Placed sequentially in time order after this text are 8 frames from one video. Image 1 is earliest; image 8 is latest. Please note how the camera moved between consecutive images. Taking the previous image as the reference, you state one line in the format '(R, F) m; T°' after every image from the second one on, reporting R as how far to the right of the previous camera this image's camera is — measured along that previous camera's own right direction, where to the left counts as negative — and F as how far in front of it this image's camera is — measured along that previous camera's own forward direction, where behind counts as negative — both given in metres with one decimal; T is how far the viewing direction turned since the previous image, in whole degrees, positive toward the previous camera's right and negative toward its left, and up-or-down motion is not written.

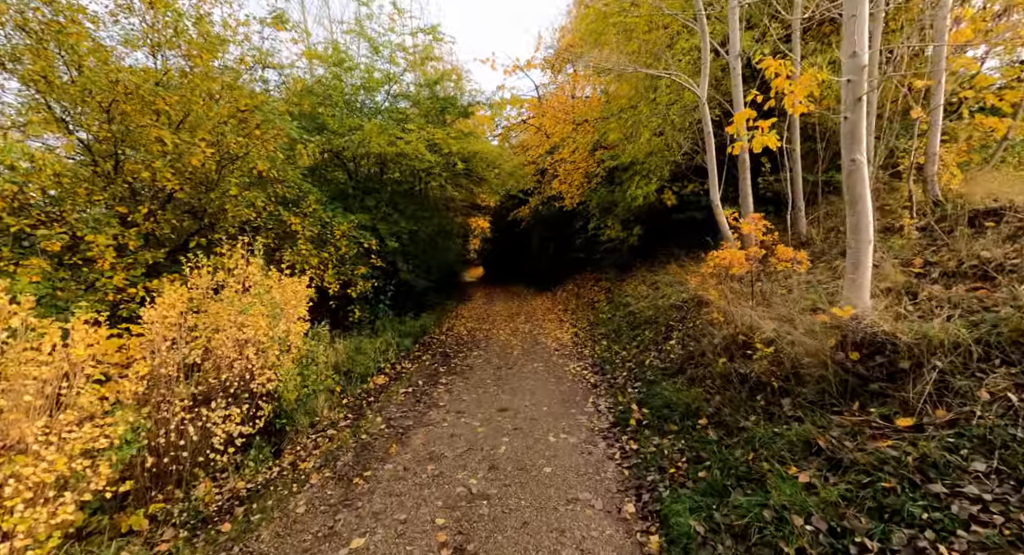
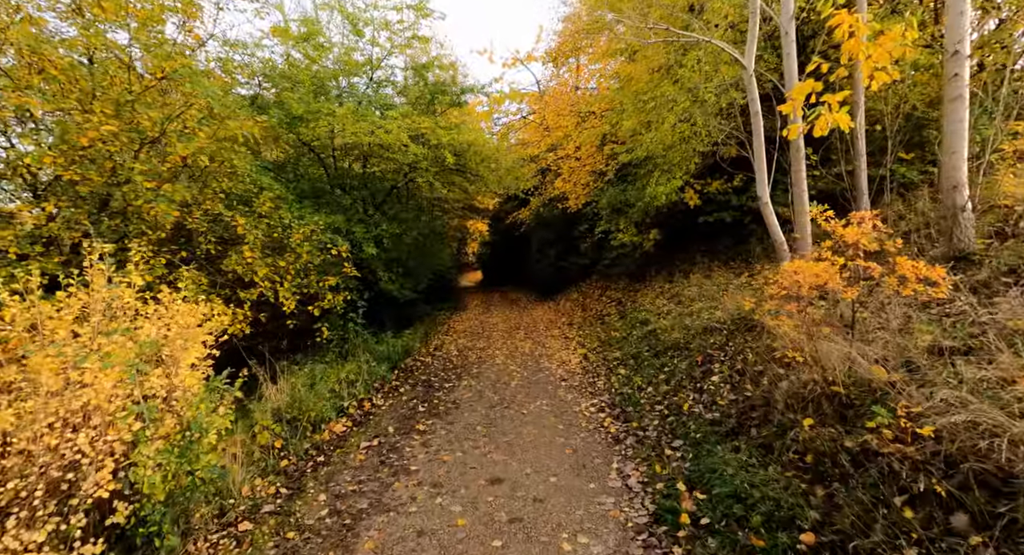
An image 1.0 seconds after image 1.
(0.0, +1.8) m; 0°
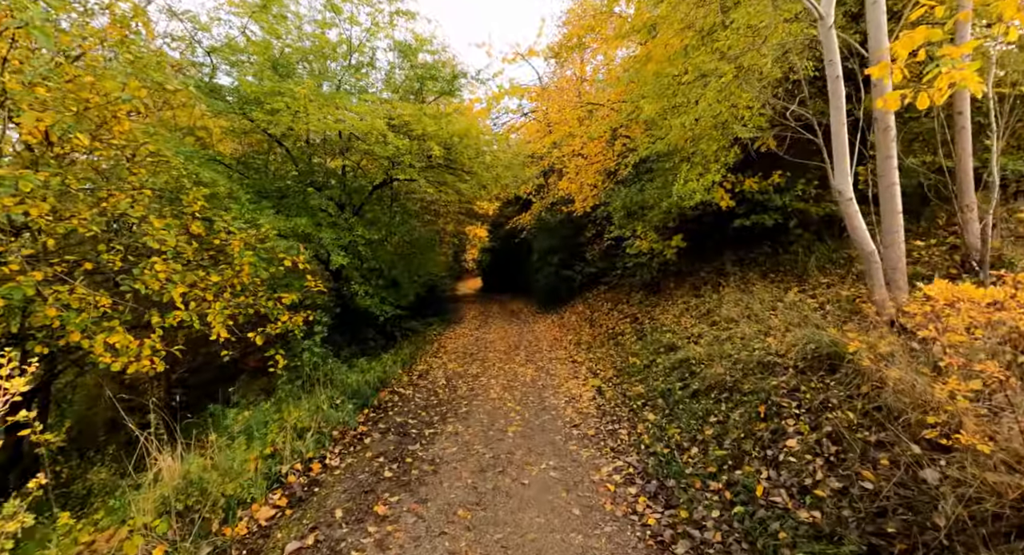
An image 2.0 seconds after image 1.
(0.0, +1.8) m; 0°
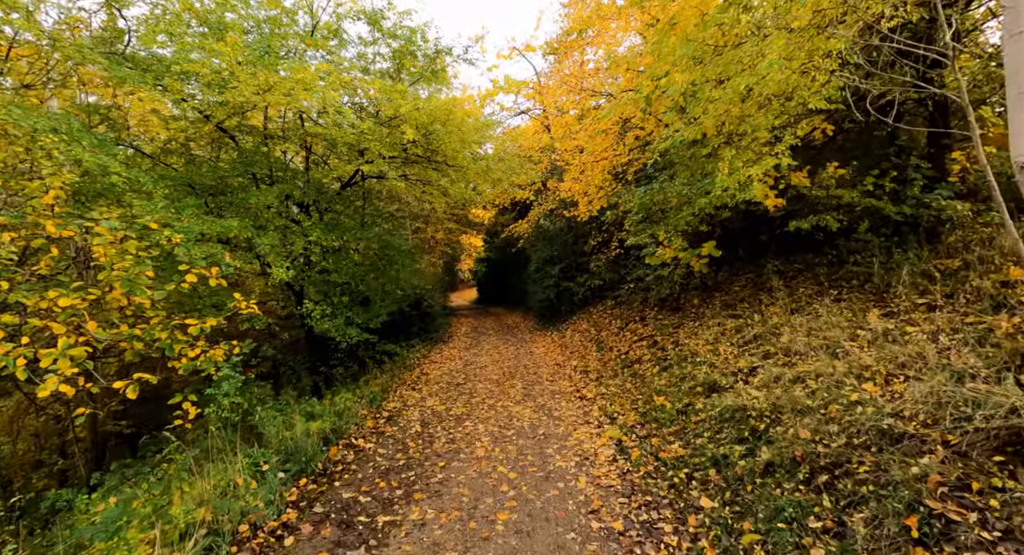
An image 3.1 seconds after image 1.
(+0.1, +2.0) m; 0°
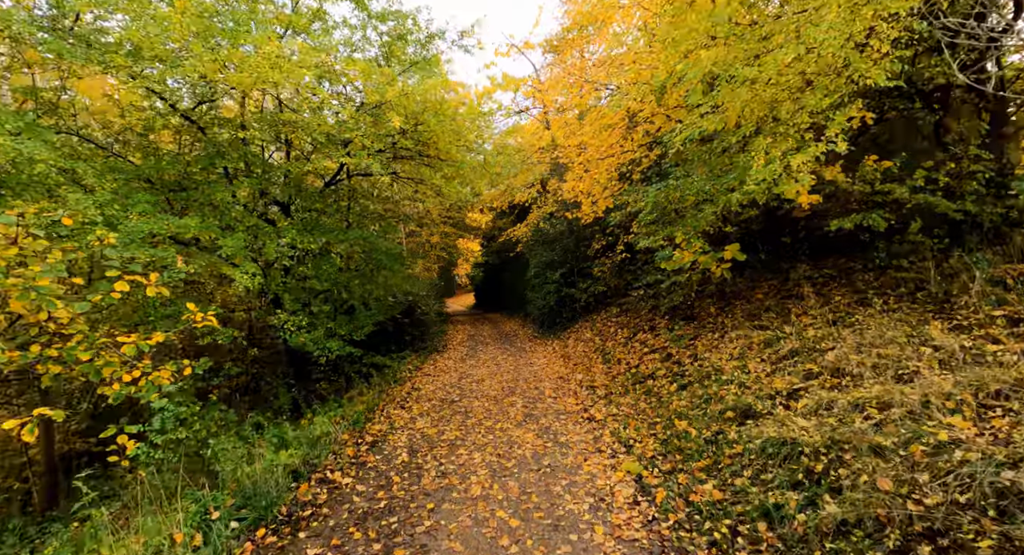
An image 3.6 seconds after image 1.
(0.0, +0.9) m; 0°
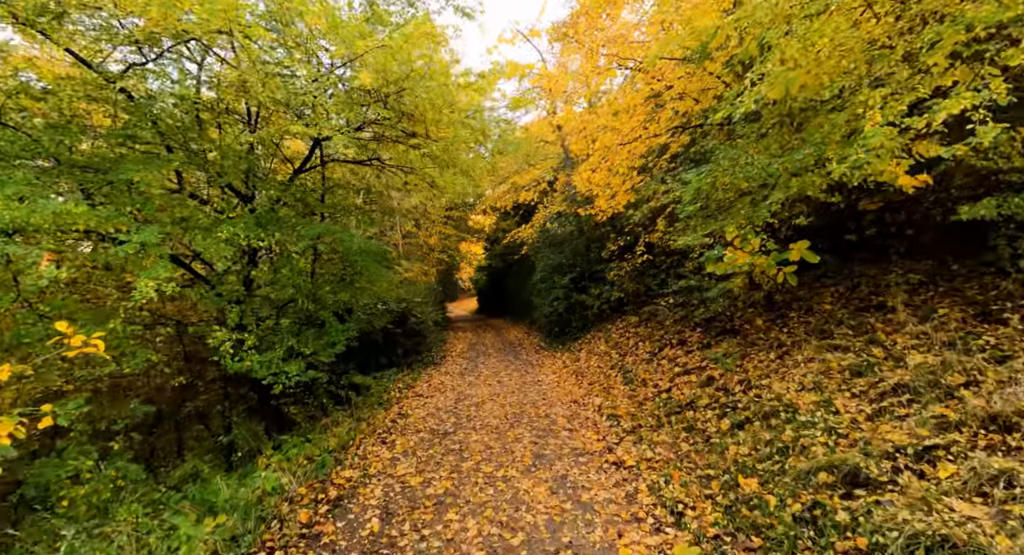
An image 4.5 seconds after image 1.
(0.0, +1.7) m; 0°
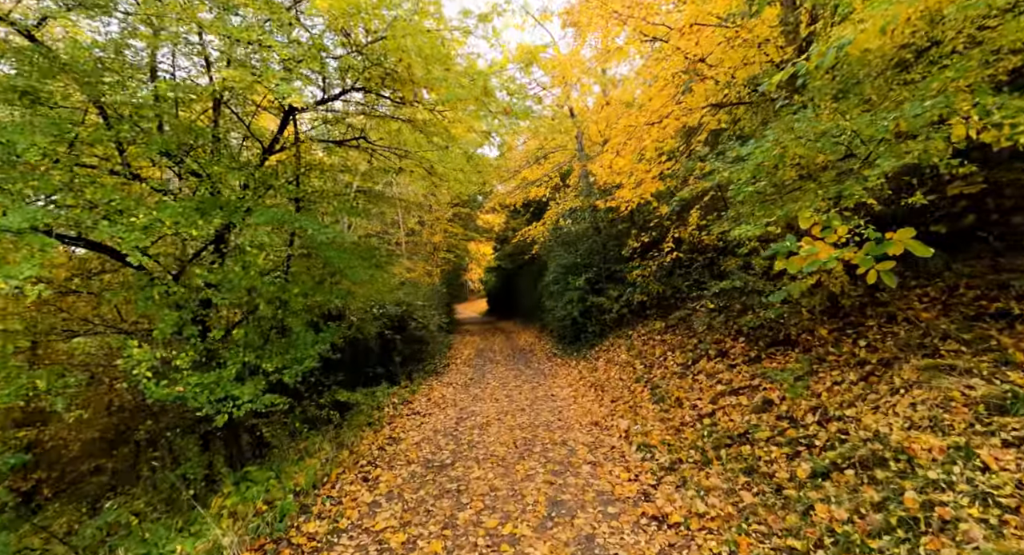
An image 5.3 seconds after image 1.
(0.0, +1.4) m; -1°
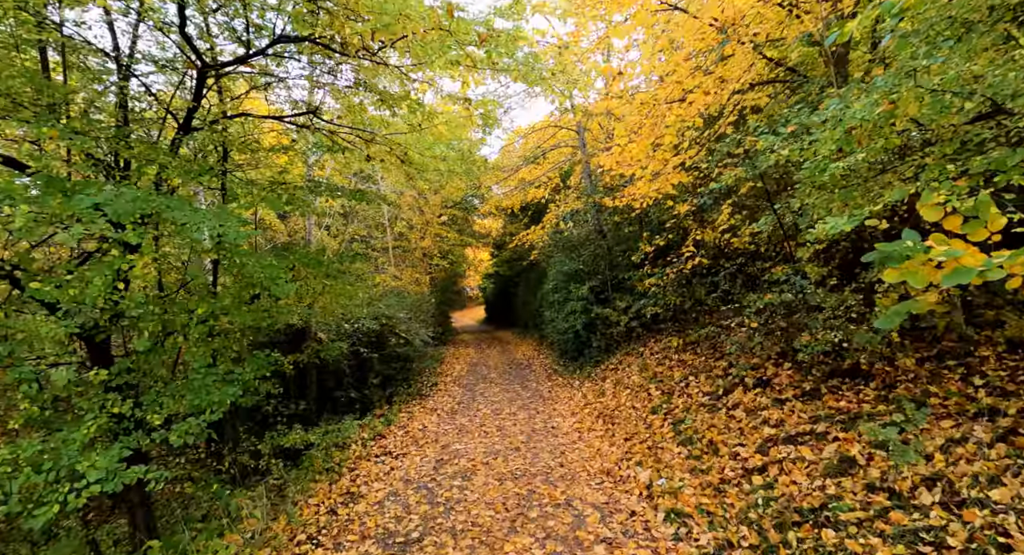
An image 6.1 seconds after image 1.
(+0.1, +1.7) m; 0°
